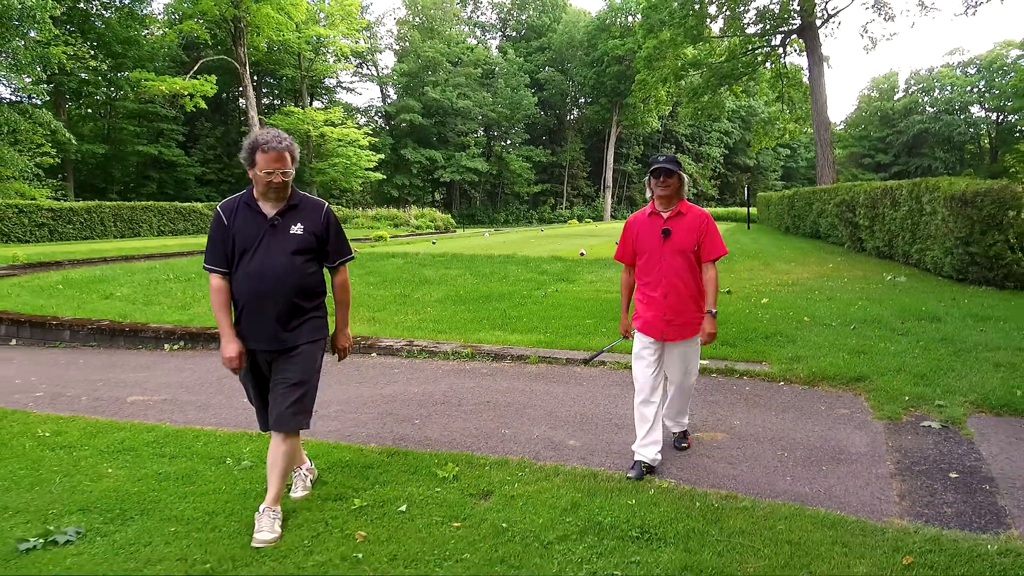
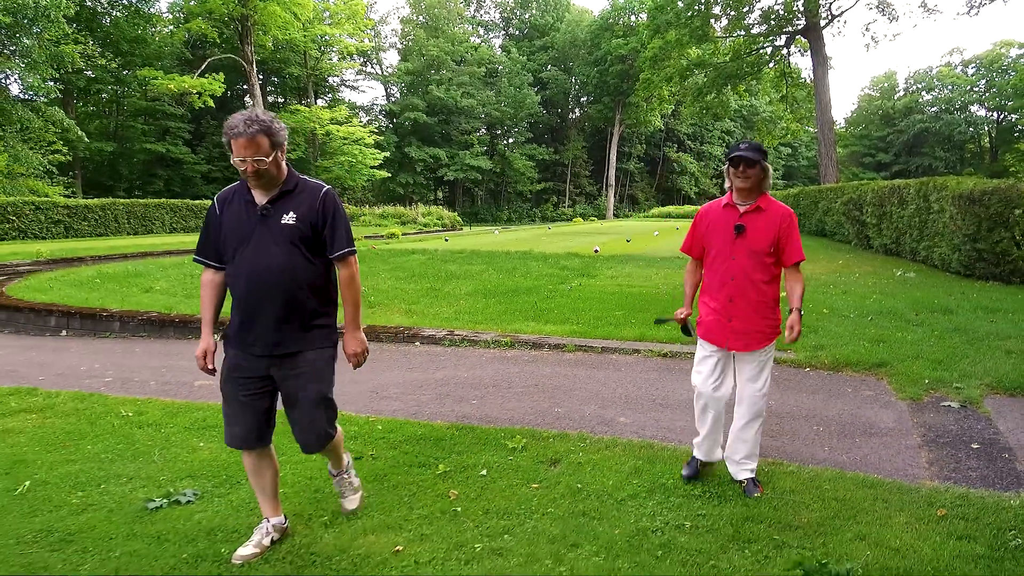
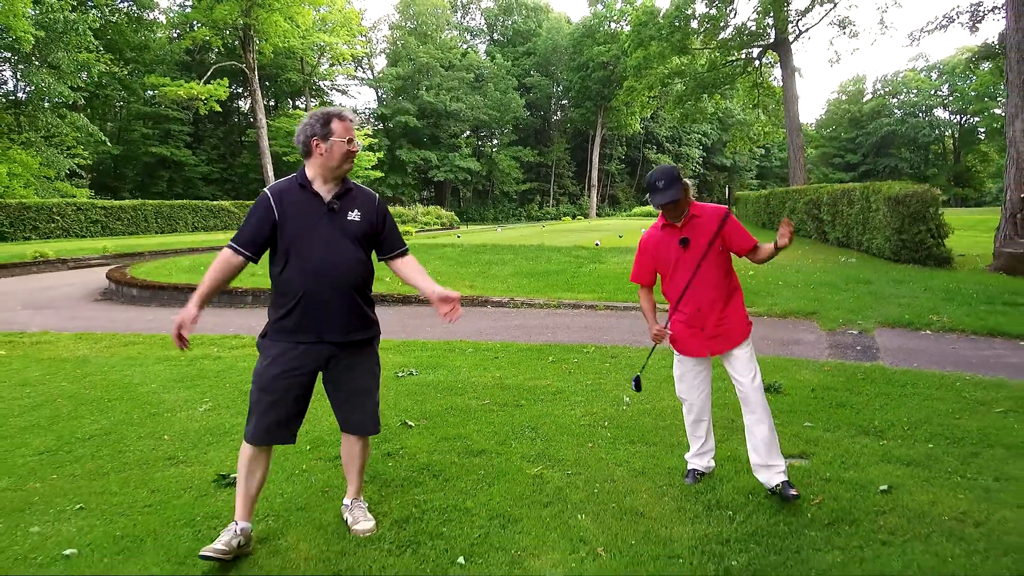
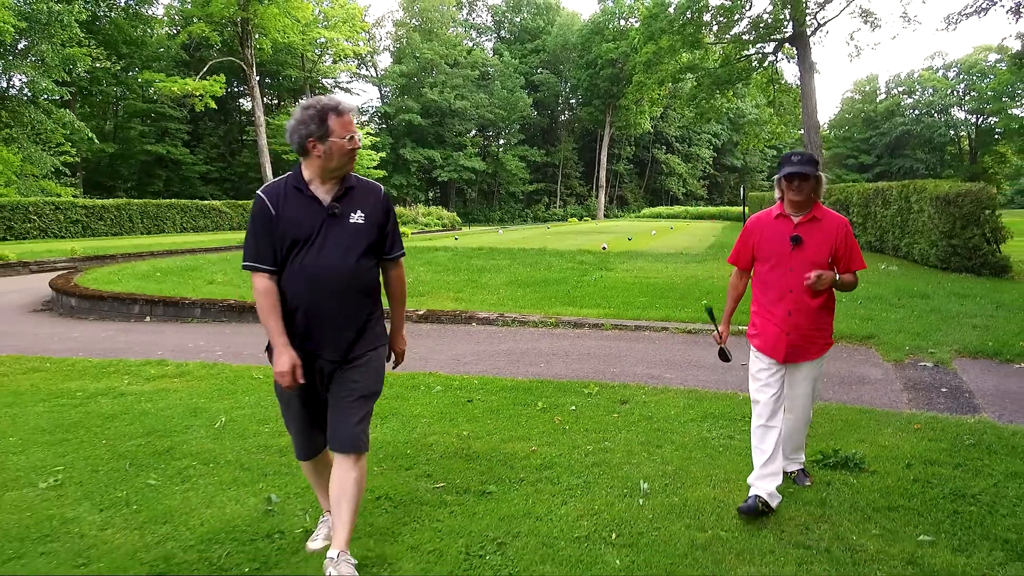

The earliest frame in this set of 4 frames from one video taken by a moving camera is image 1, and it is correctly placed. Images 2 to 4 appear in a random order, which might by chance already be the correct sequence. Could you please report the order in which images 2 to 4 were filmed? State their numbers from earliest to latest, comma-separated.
2, 4, 3
